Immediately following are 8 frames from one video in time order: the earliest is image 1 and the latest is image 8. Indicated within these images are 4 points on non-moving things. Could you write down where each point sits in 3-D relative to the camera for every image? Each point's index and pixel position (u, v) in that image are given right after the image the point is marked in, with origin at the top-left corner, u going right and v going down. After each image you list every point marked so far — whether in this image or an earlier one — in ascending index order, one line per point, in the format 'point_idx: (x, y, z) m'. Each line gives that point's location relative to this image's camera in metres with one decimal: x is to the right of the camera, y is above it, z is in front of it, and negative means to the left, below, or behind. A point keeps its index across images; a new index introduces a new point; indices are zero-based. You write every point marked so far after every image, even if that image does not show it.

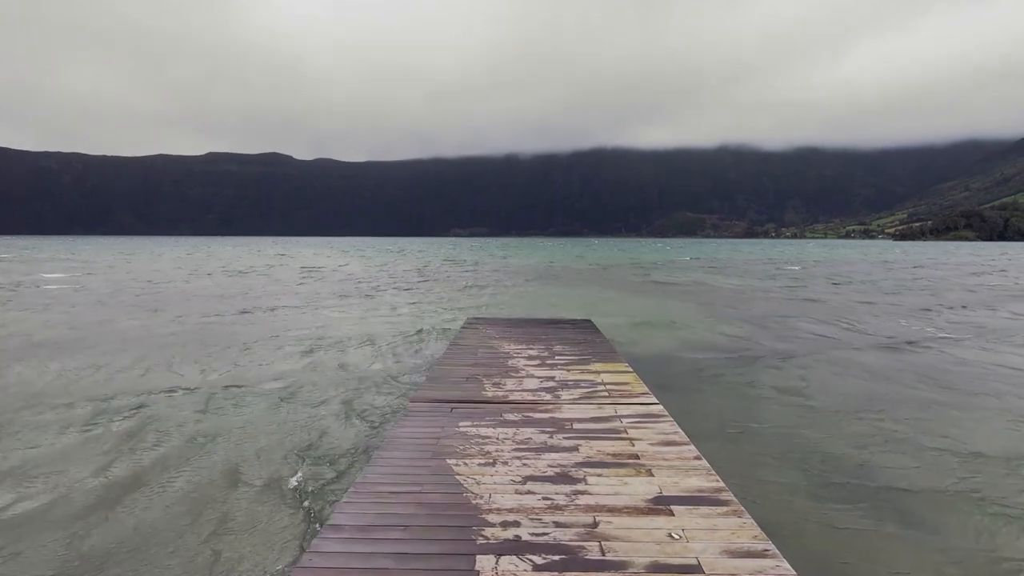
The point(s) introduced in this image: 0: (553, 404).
0: (+0.6, -1.7, +7.5) m
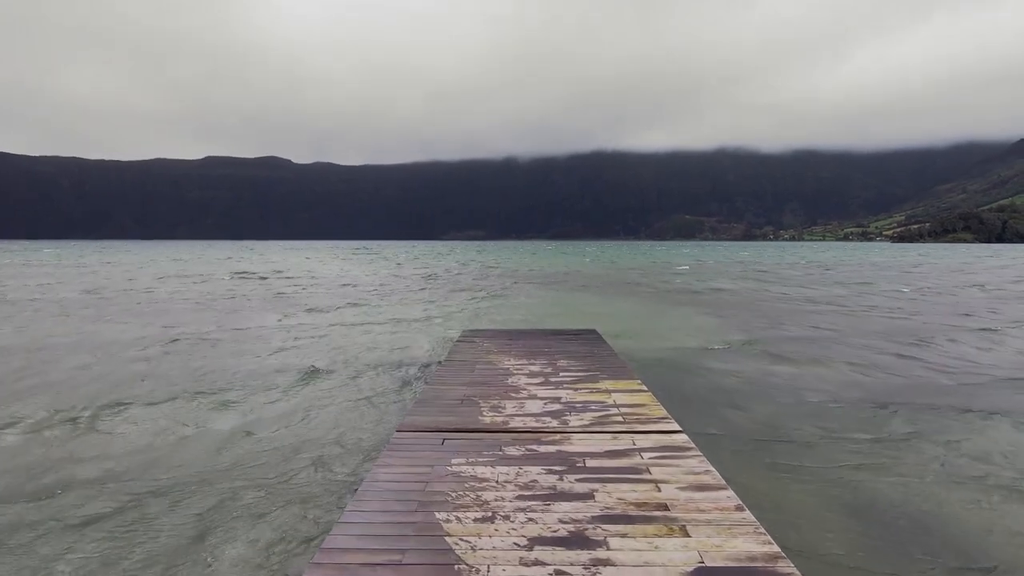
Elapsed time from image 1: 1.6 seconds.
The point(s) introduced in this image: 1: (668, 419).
0: (+0.6, -1.8, +6.5) m
1: (+2.1, -1.8, +6.8) m
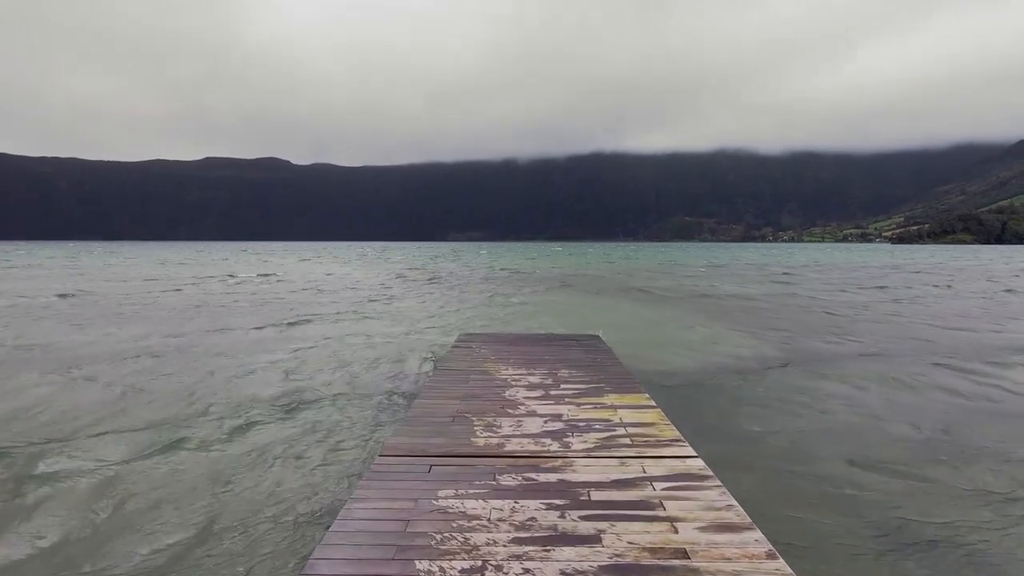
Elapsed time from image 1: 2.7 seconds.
0: (+0.6, -1.9, +5.8) m
1: (+2.1, -1.9, +6.2) m
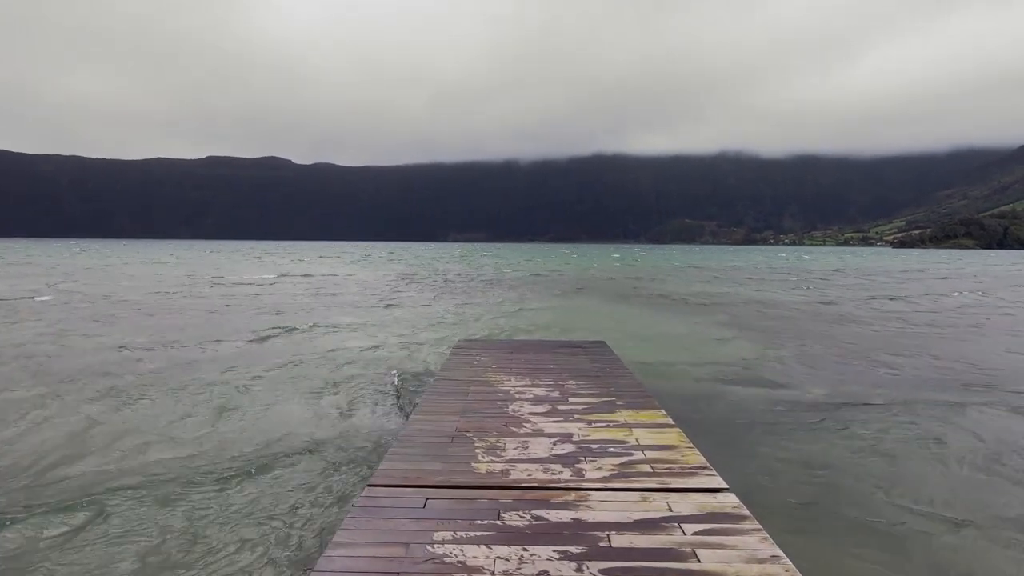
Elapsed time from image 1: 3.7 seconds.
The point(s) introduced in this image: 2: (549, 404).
0: (+0.6, -2.0, +5.1) m
1: (+2.1, -2.0, +5.5) m
2: (+0.5, -1.8, +7.9) m
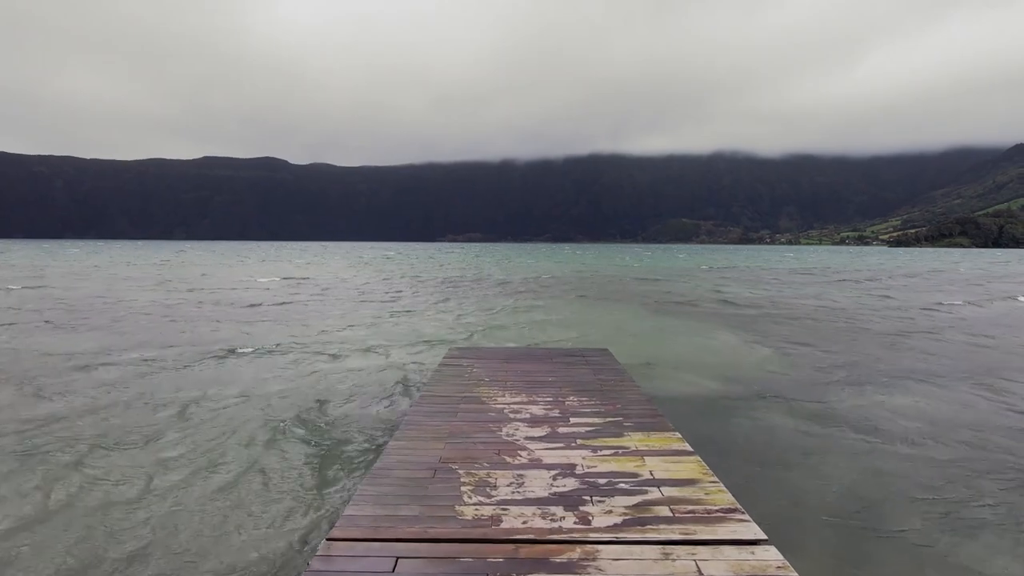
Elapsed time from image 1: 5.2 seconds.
0: (+0.6, -2.1, +4.2) m
1: (+2.1, -2.0, +4.6) m
2: (+0.5, -1.9, +6.9) m
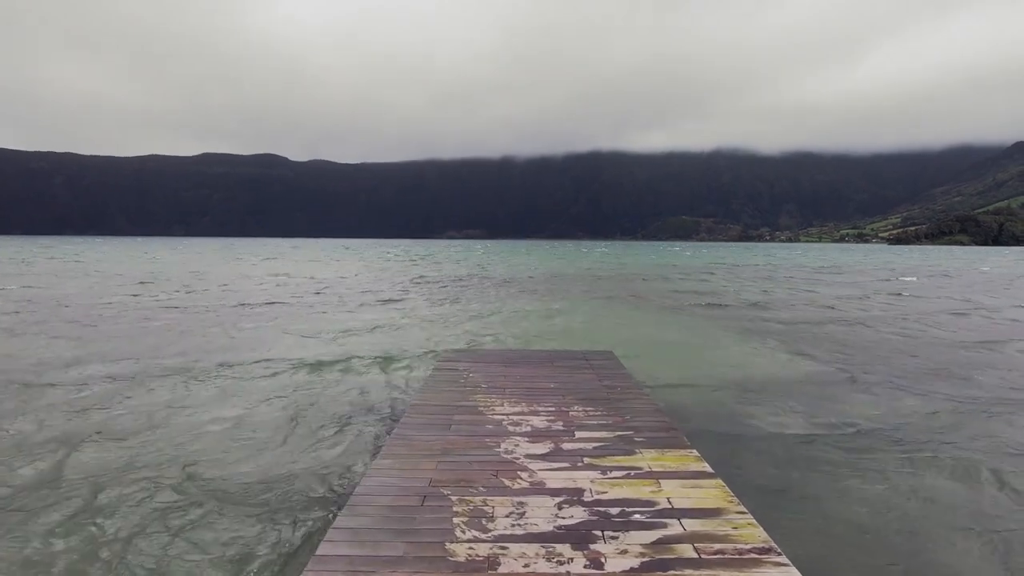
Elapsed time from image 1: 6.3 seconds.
0: (+0.5, -2.1, +3.6) m
1: (+2.1, -2.1, +3.9) m
2: (+0.4, -1.9, +6.3) m
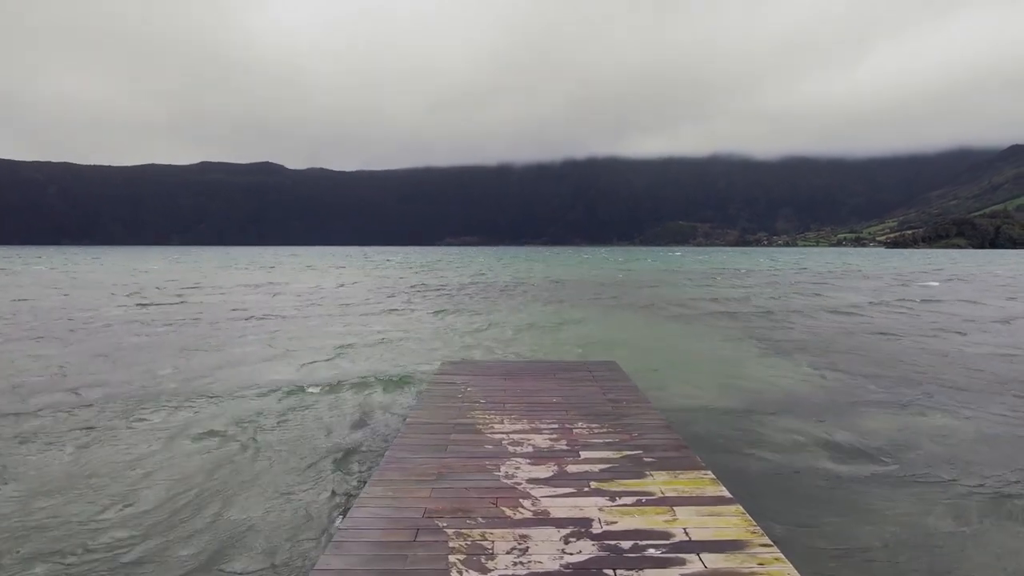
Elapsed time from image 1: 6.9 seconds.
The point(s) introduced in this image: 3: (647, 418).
0: (+0.6, -2.2, +3.1) m
1: (+2.1, -2.1, +3.5) m
2: (+0.5, -2.0, +5.8) m
3: (+1.9, -1.9, +7.4) m
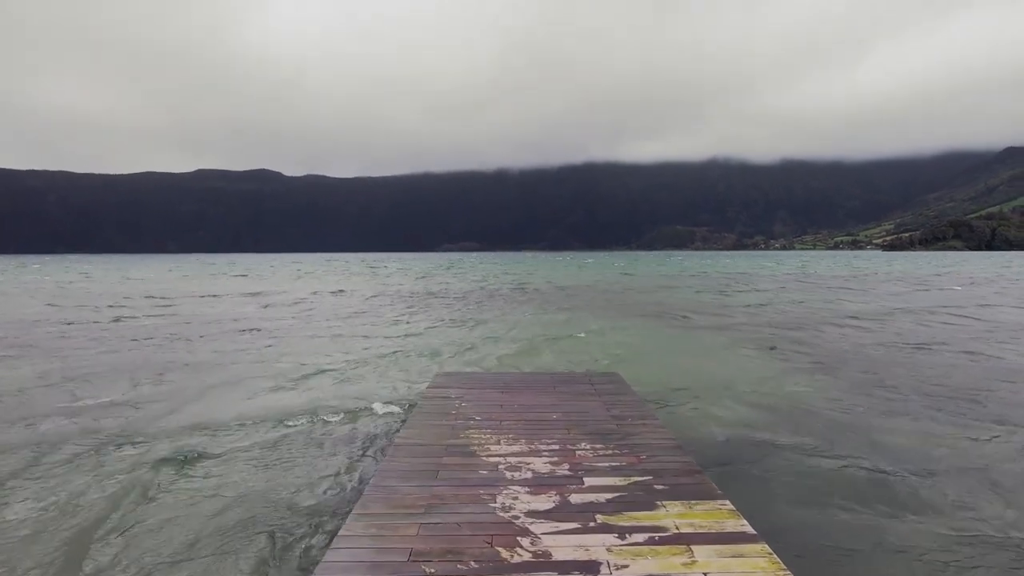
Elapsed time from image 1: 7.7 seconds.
0: (+0.6, -2.3, +2.6) m
1: (+2.1, -2.2, +2.9) m
2: (+0.4, -2.1, +5.3) m
3: (+1.9, -2.0, +6.8) m
